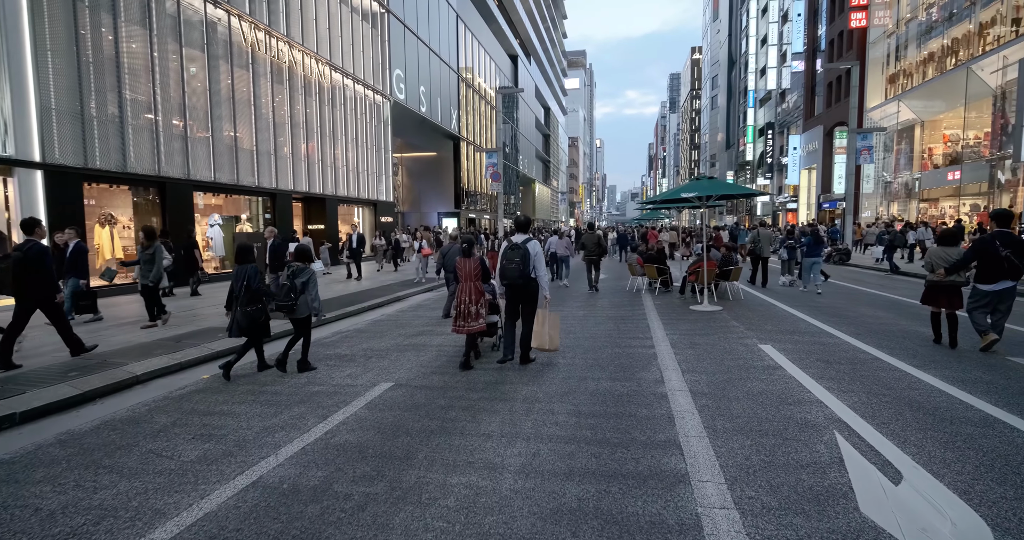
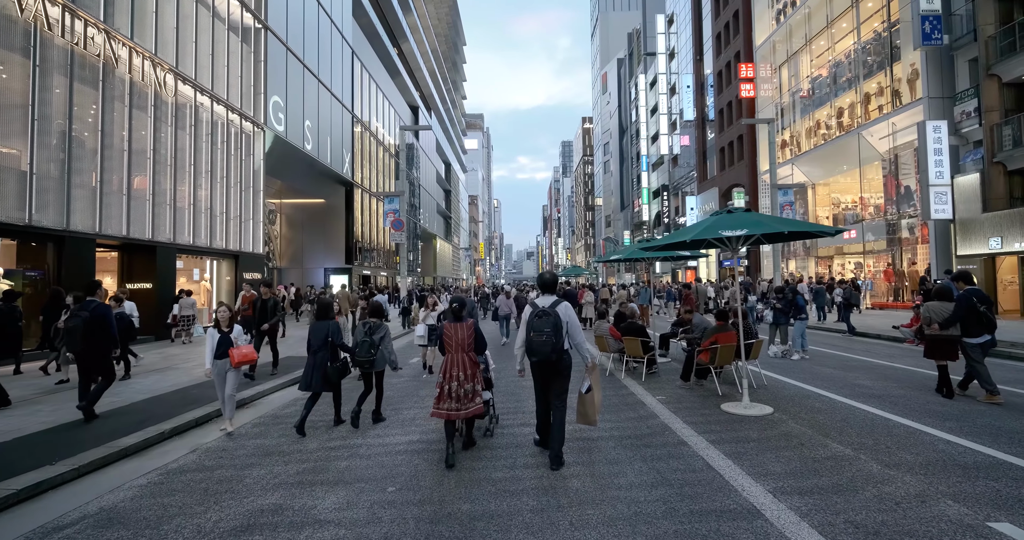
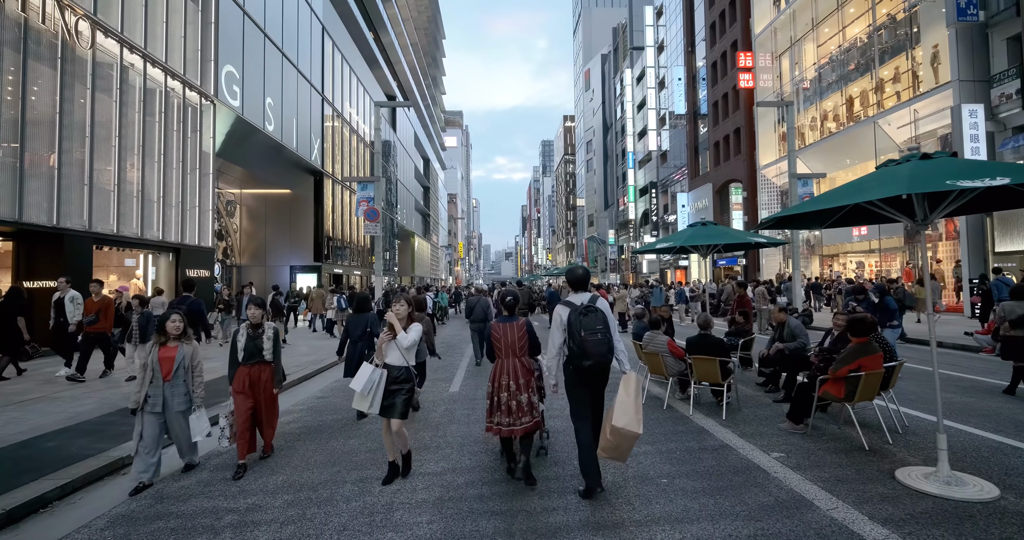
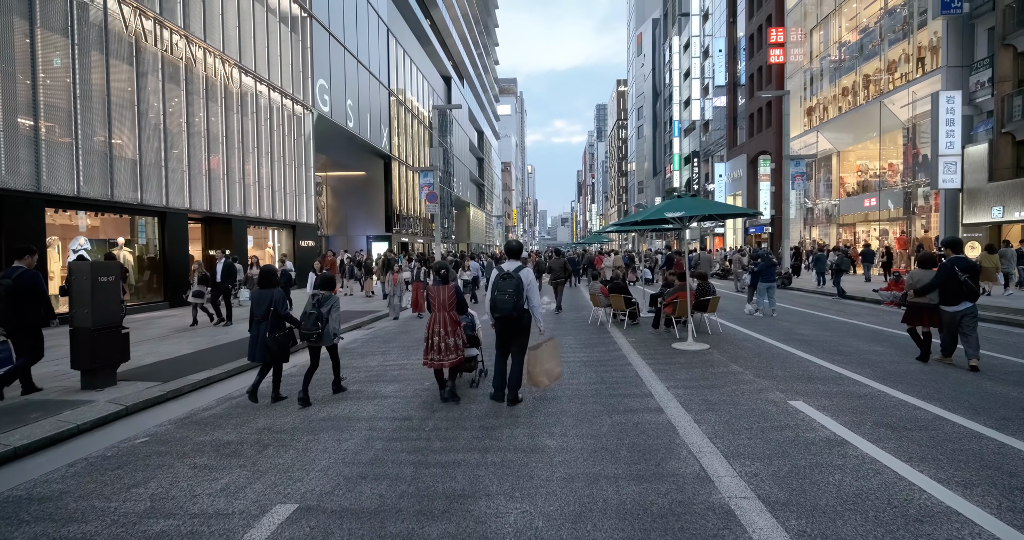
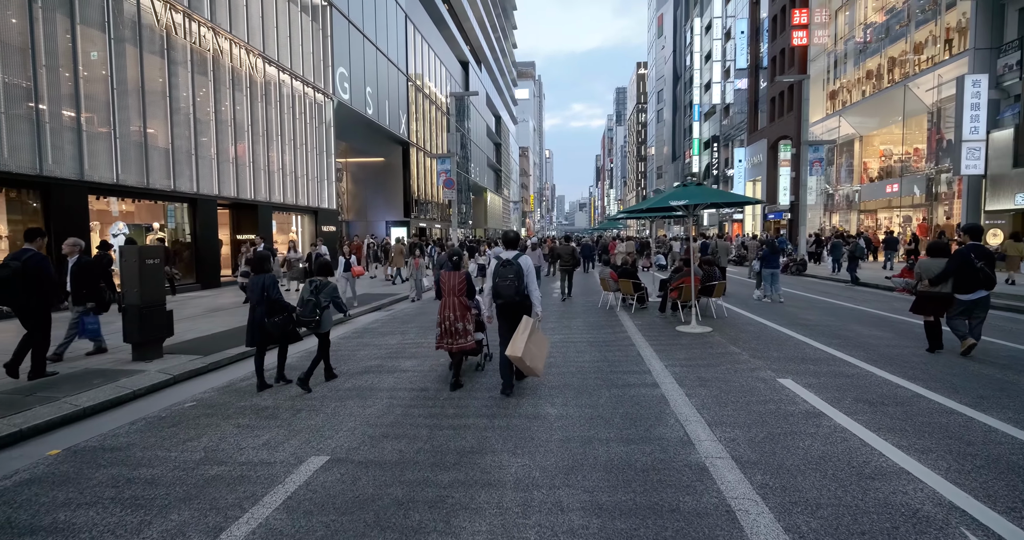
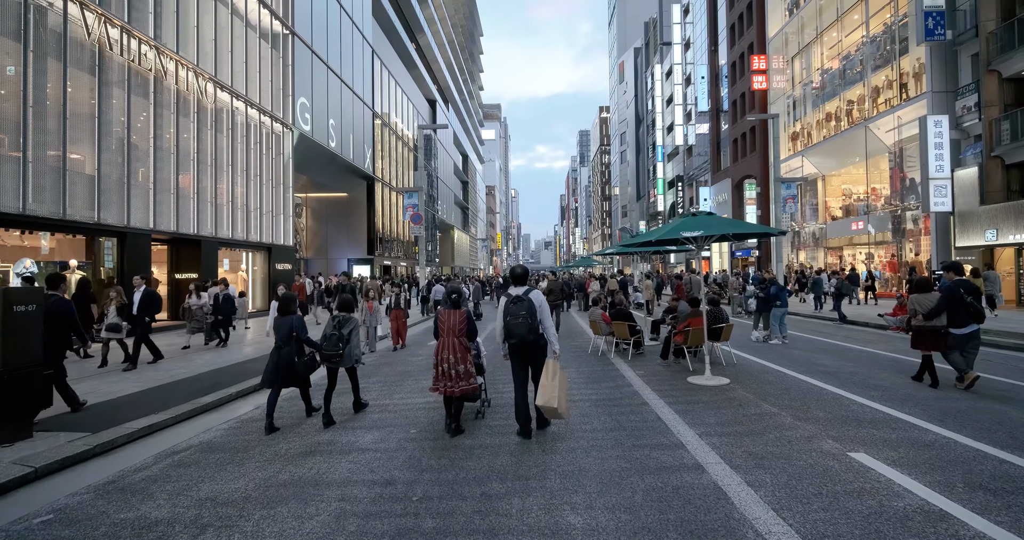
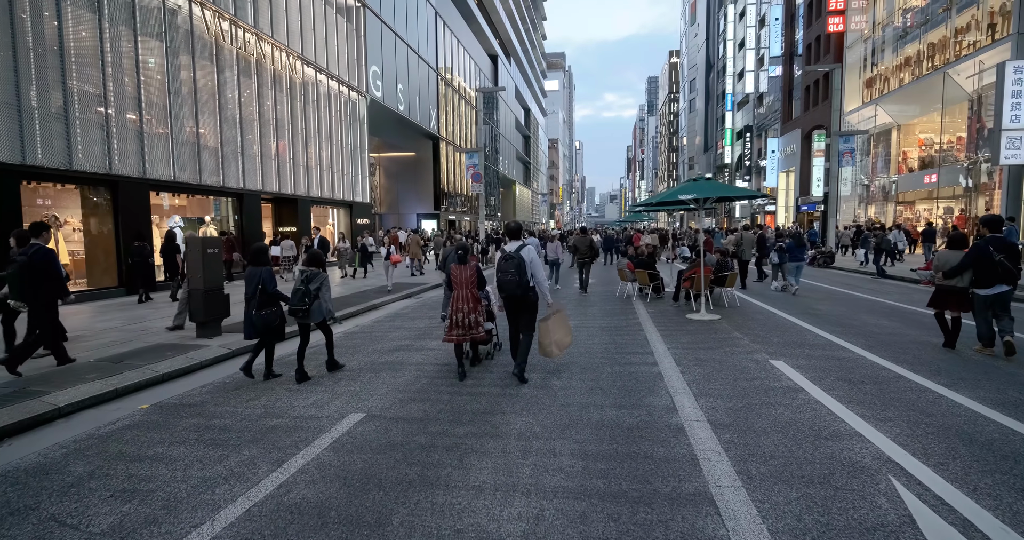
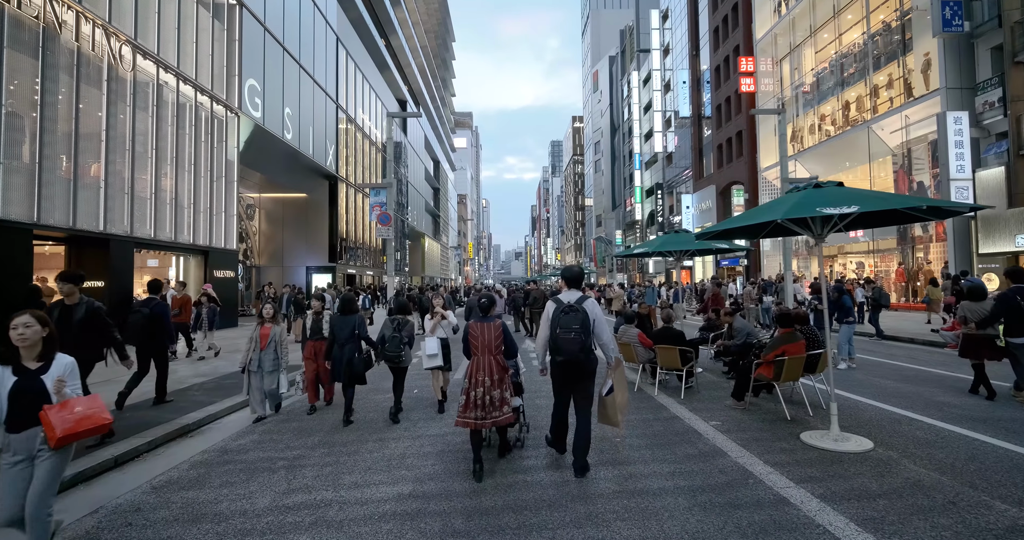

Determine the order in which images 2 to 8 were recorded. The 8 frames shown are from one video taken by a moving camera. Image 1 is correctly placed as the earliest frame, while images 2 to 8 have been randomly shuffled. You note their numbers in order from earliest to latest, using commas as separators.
7, 5, 4, 6, 2, 8, 3
